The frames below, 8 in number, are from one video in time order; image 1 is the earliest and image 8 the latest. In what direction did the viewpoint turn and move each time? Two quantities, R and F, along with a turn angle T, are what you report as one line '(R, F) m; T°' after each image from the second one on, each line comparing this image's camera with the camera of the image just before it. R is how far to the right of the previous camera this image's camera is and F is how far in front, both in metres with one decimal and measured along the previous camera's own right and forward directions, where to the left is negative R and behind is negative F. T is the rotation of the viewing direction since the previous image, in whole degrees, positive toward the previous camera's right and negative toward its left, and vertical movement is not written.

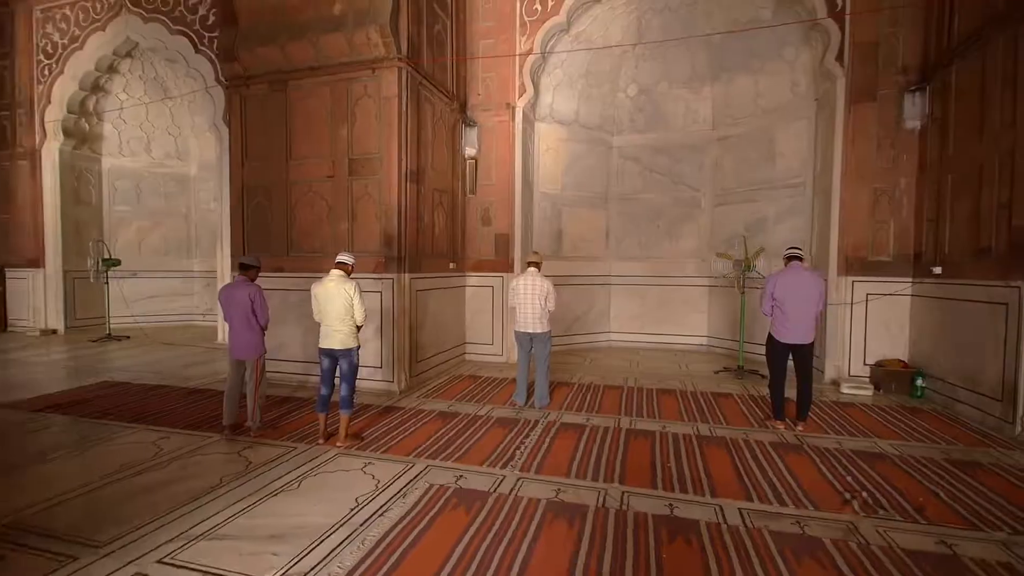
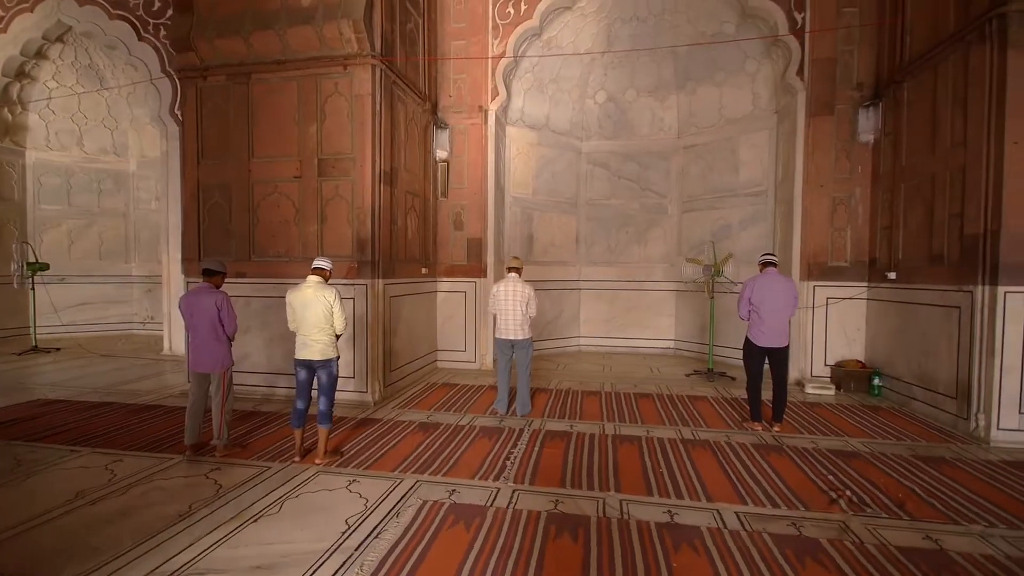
(-0.3, +0.1) m; +5°
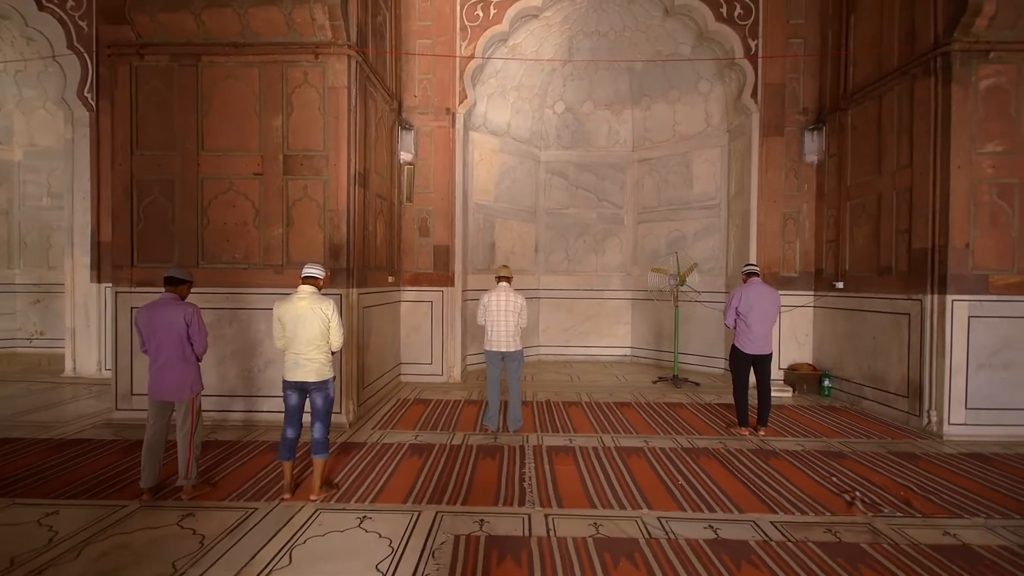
(-0.7, +0.3) m; +9°
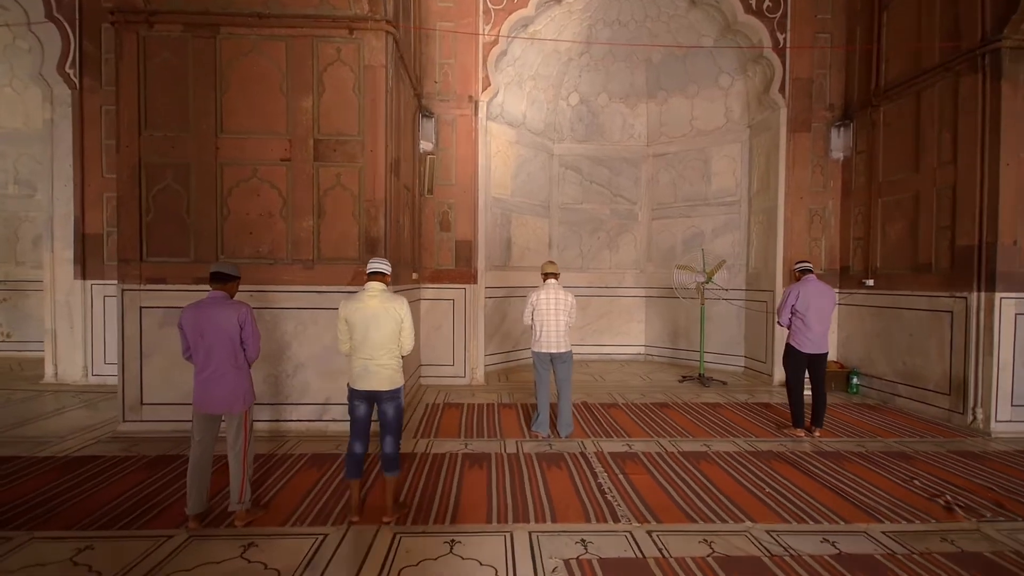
(-0.7, +0.3) m; +4°
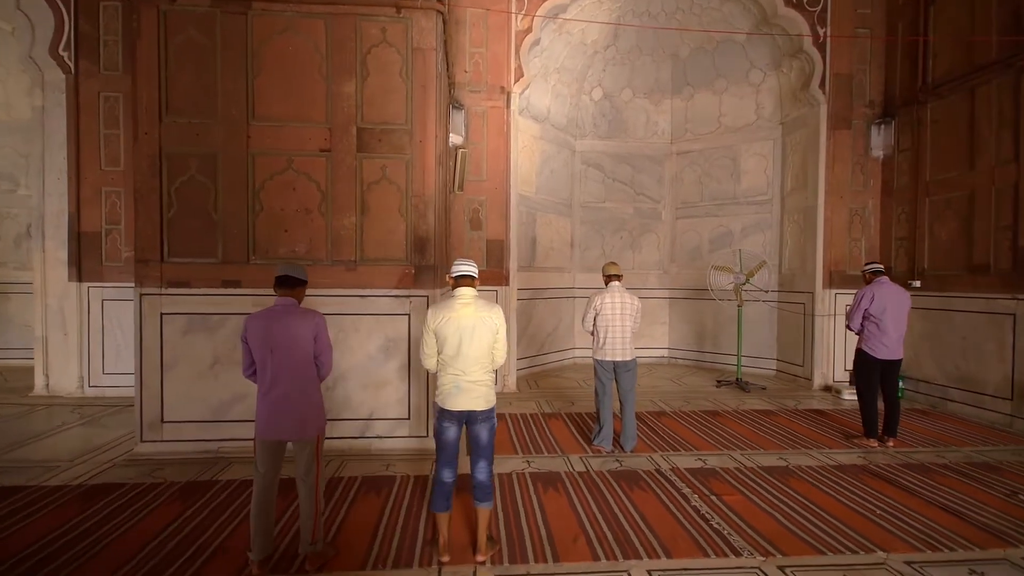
(-0.7, +0.4) m; +2°
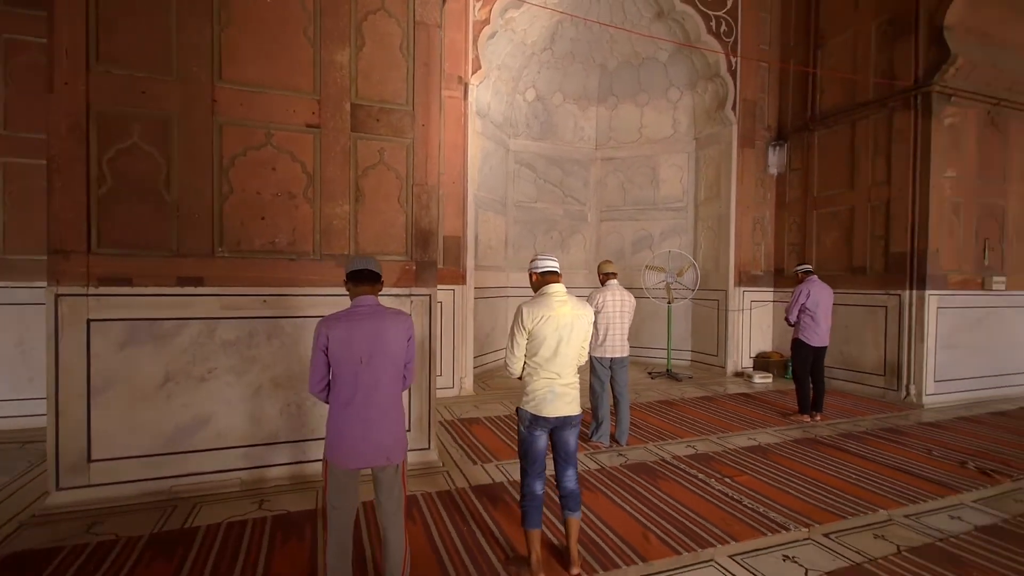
(-1.1, +0.3) m; +16°
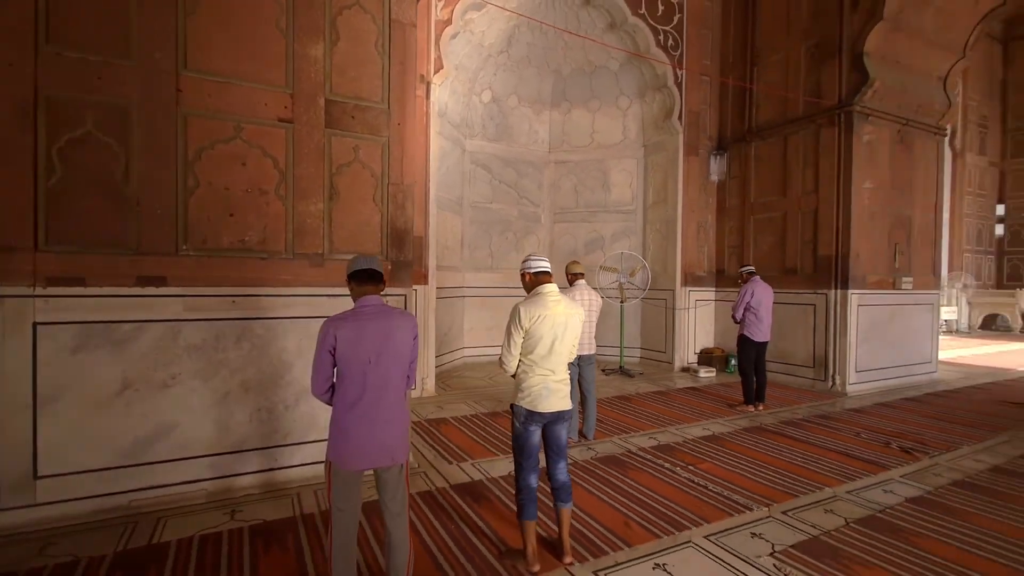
(-0.3, 0.0) m; +7°
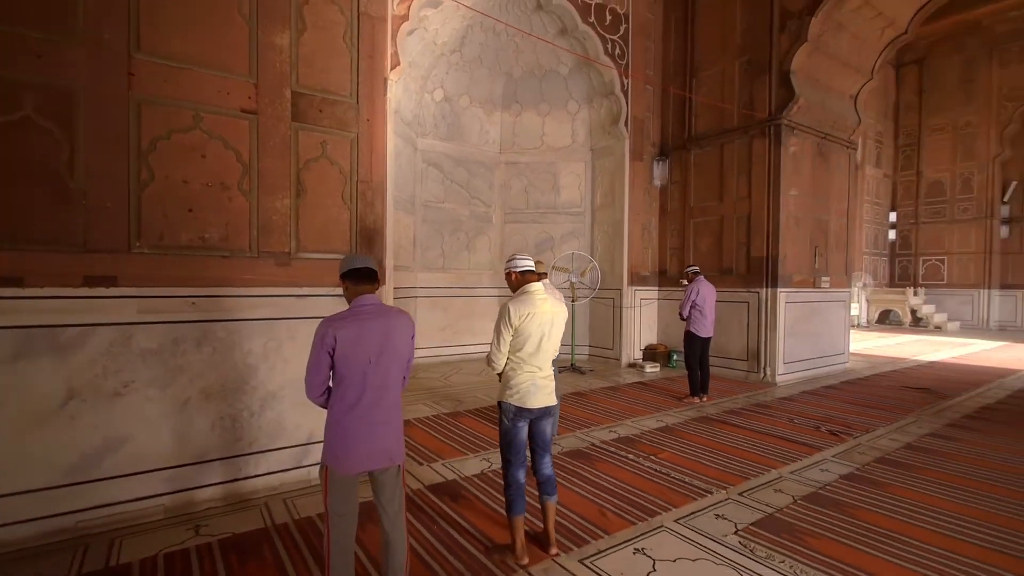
(-0.3, 0.0) m; +7°
